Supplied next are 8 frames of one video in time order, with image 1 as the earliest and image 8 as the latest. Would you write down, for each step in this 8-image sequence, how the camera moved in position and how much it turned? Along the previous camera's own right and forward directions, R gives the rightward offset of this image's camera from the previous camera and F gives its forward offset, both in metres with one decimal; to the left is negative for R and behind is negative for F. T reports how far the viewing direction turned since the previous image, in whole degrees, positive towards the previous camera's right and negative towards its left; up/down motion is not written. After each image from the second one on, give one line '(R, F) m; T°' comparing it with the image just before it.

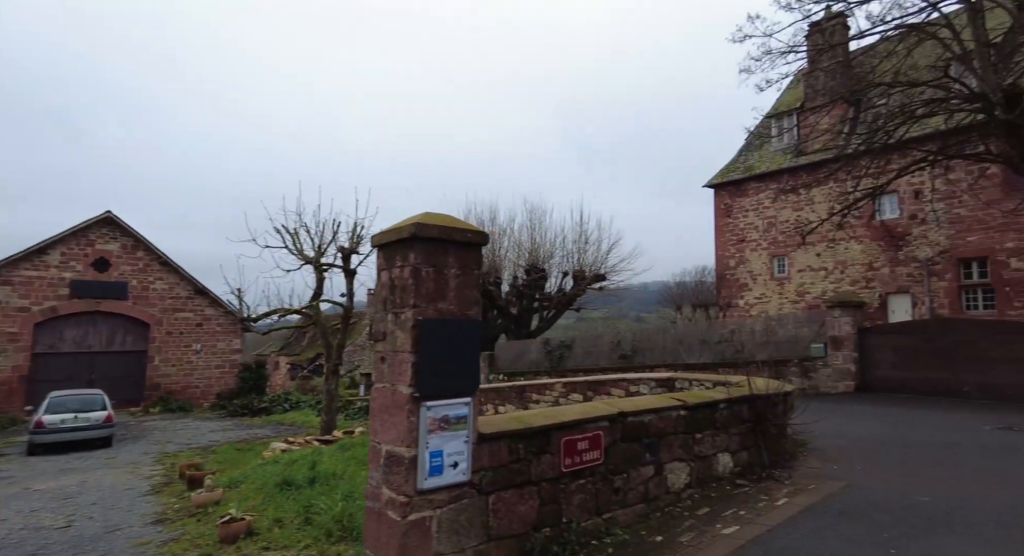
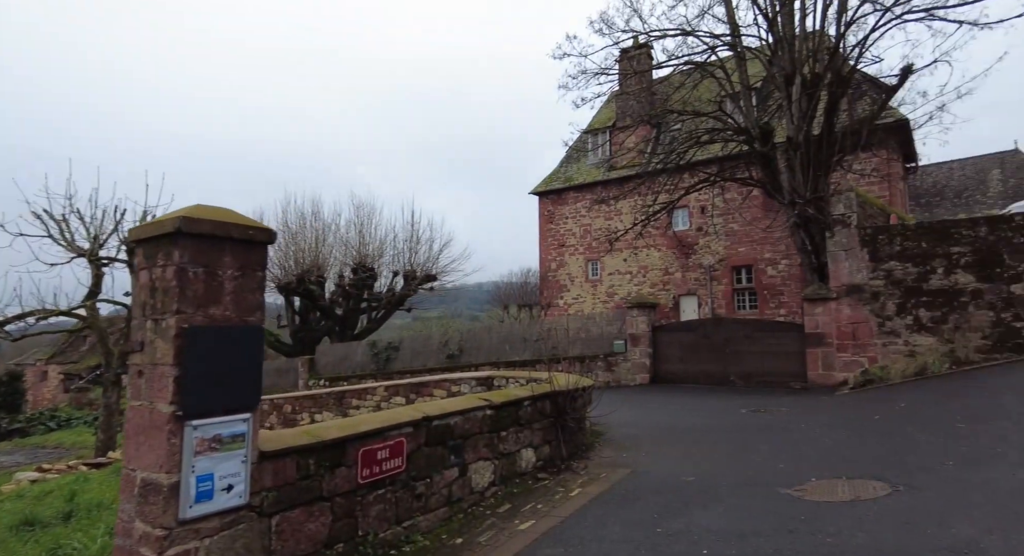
(+0.6, 0.0) m; +16°
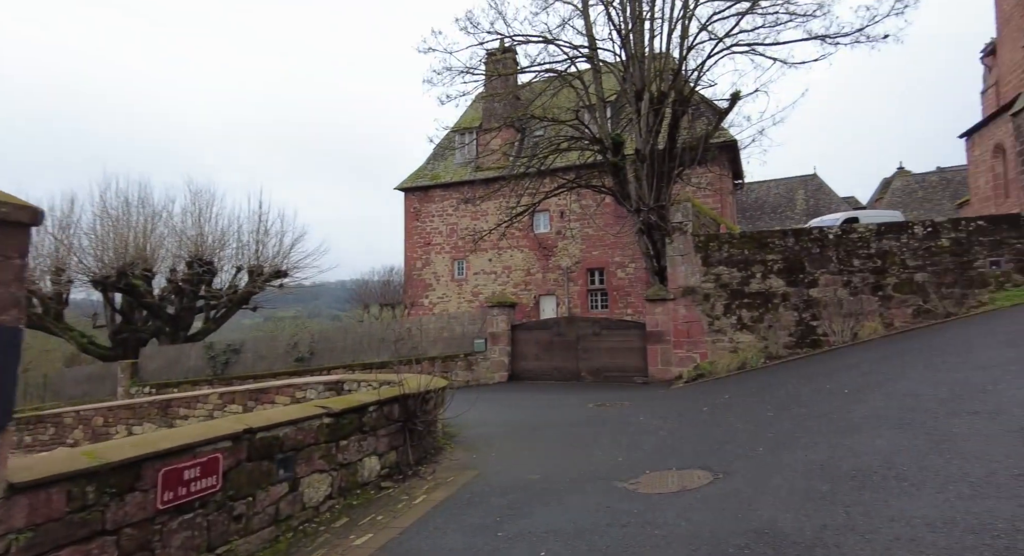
(+0.3, +0.3) m; +14°
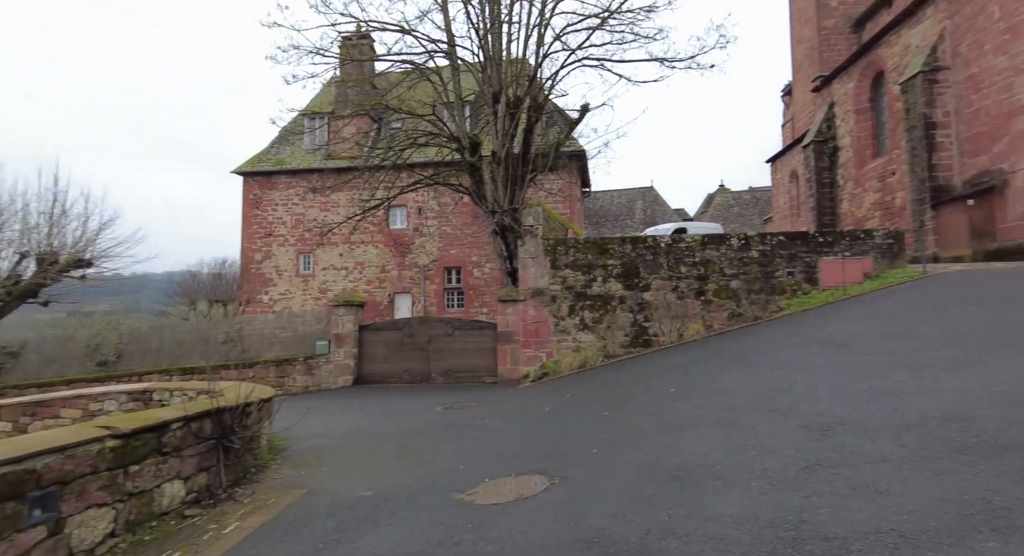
(+0.2, +0.3) m; +15°
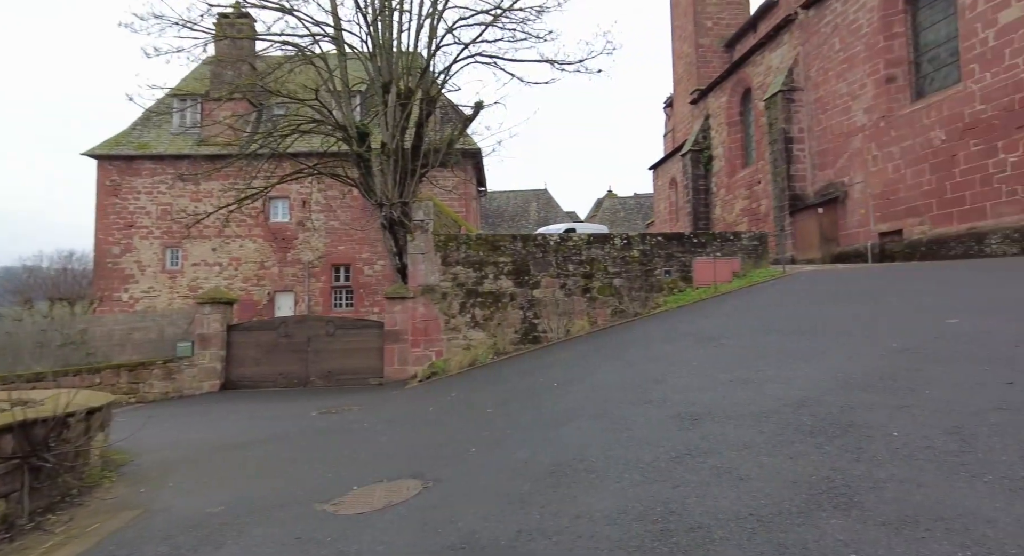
(+0.2, +0.2) m; +11°
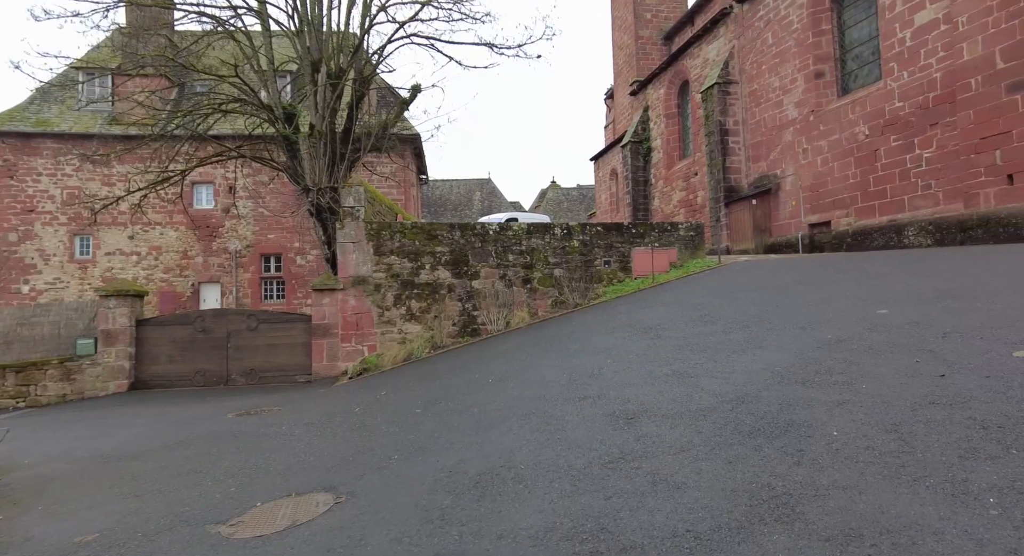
(+0.2, +0.3) m; +6°
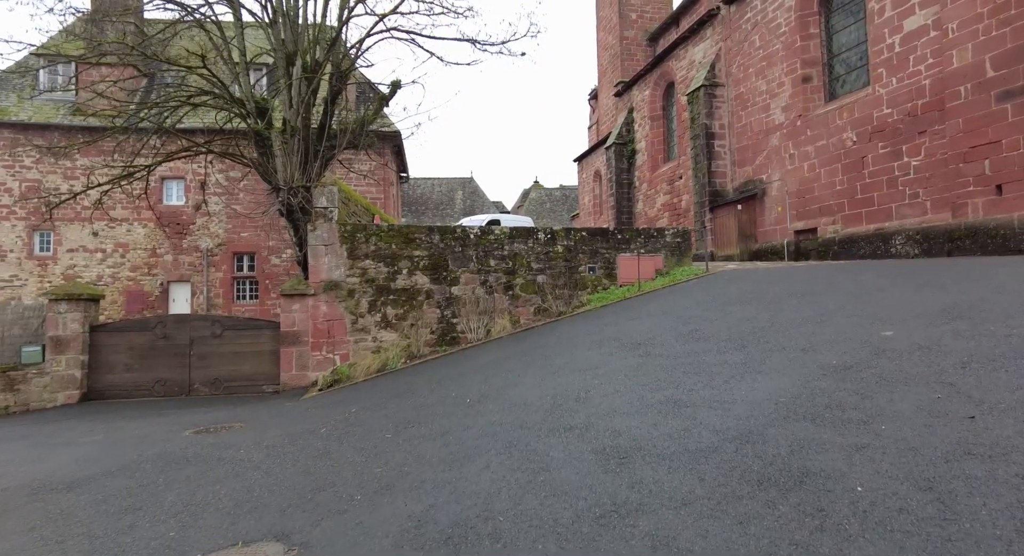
(0.0, +0.4) m; +2°
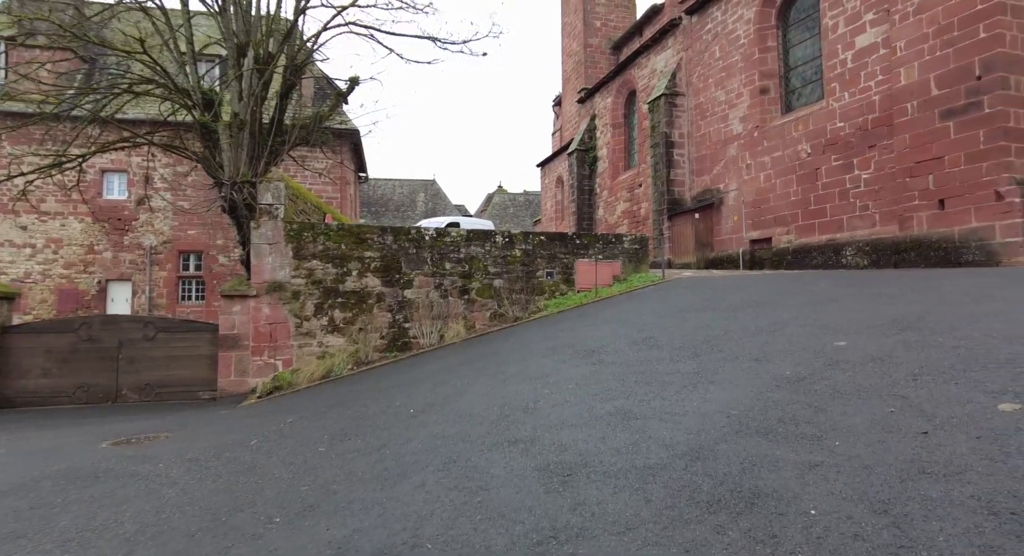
(+0.1, +0.3) m; +4°
